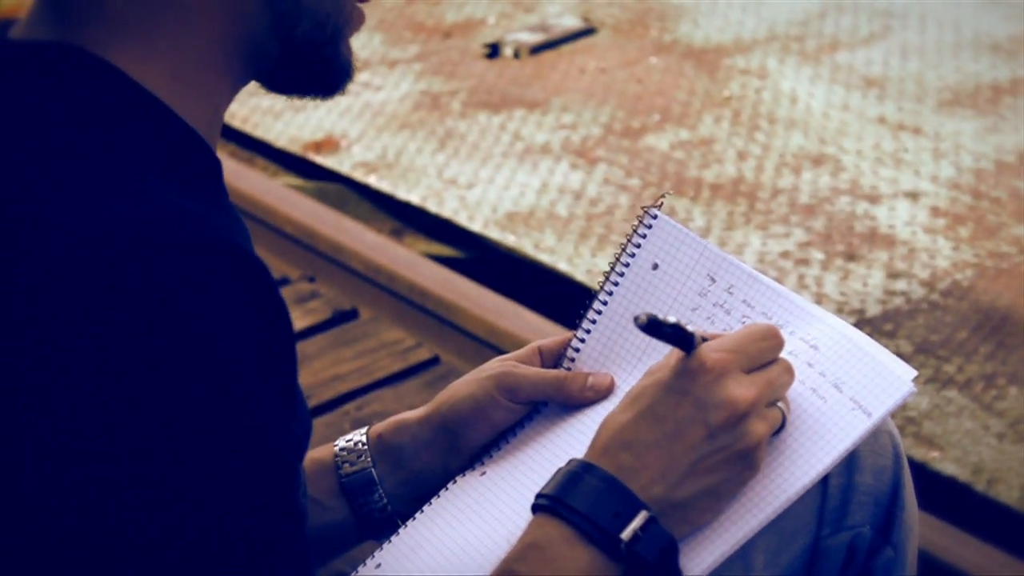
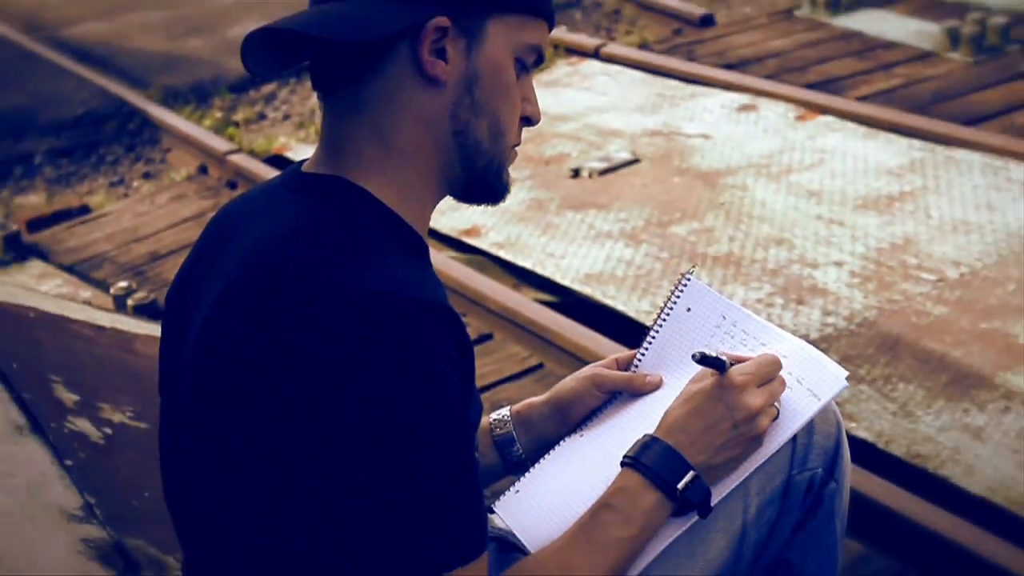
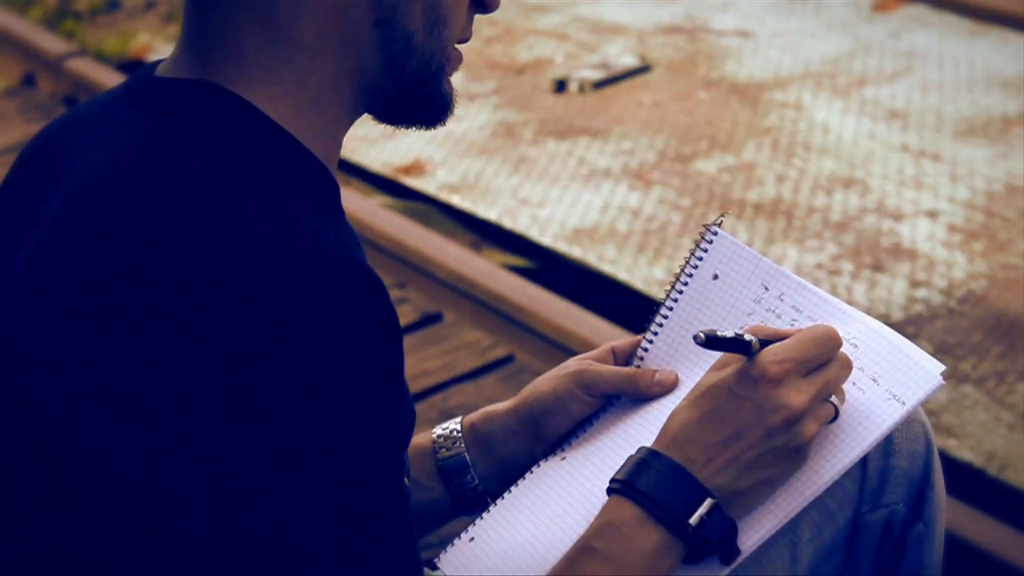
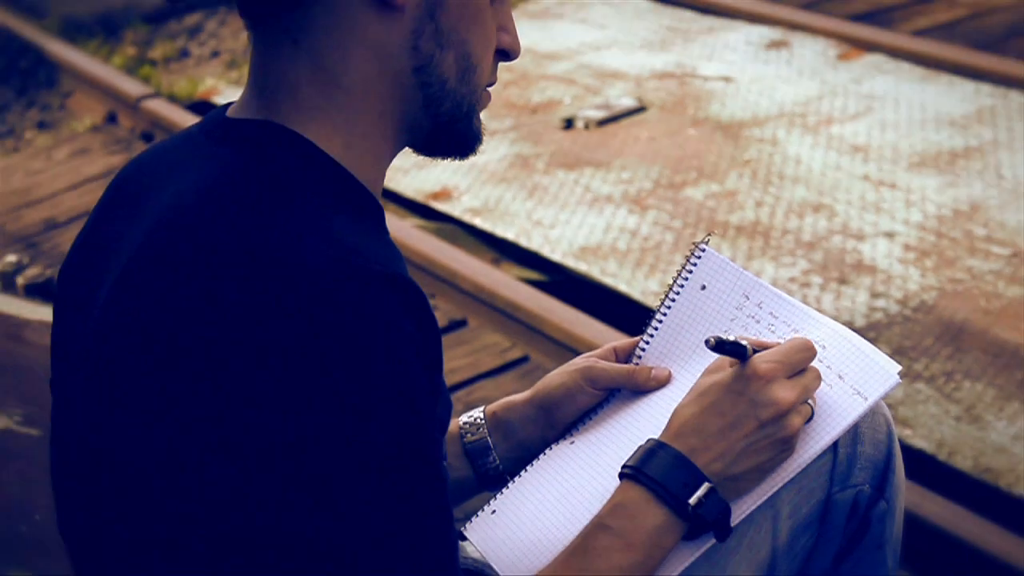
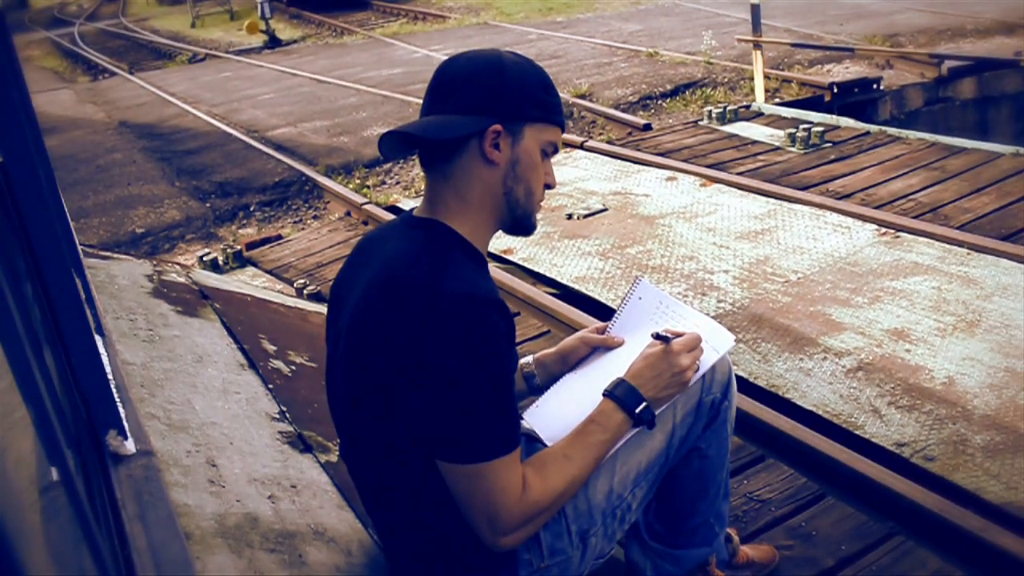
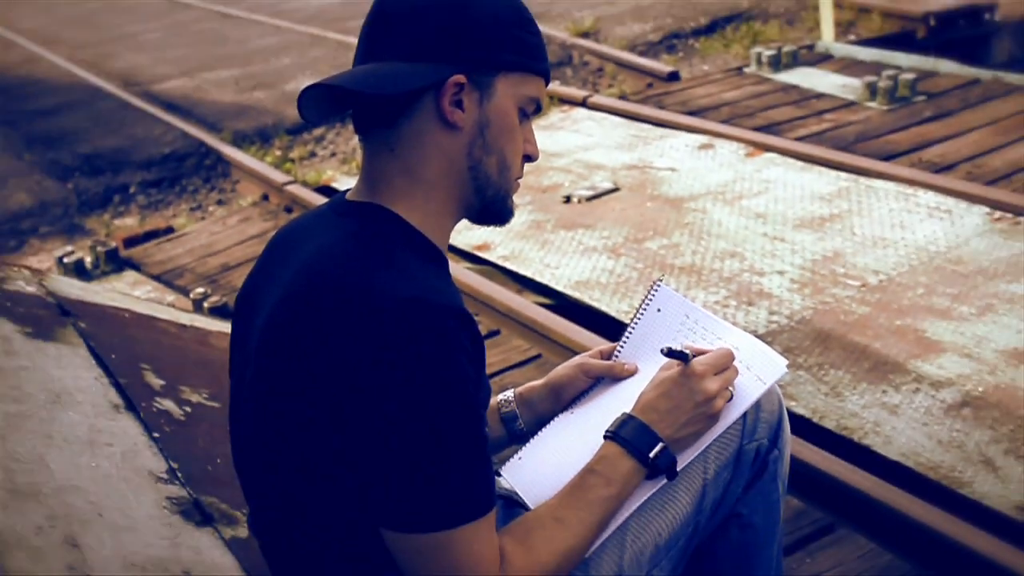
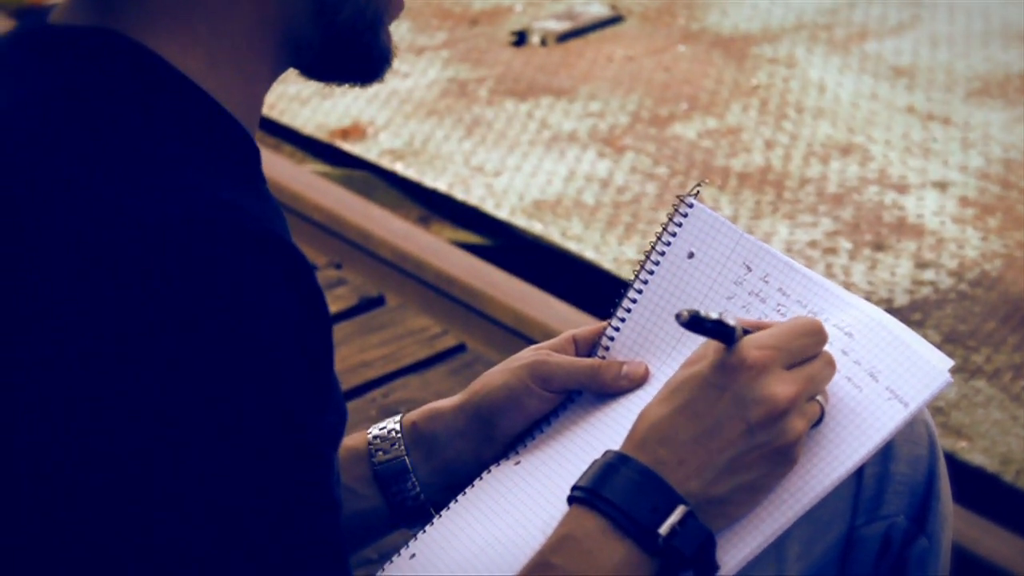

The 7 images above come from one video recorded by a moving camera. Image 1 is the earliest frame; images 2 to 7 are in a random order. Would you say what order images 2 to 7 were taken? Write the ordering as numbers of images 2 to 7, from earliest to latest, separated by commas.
7, 3, 4, 2, 6, 5
